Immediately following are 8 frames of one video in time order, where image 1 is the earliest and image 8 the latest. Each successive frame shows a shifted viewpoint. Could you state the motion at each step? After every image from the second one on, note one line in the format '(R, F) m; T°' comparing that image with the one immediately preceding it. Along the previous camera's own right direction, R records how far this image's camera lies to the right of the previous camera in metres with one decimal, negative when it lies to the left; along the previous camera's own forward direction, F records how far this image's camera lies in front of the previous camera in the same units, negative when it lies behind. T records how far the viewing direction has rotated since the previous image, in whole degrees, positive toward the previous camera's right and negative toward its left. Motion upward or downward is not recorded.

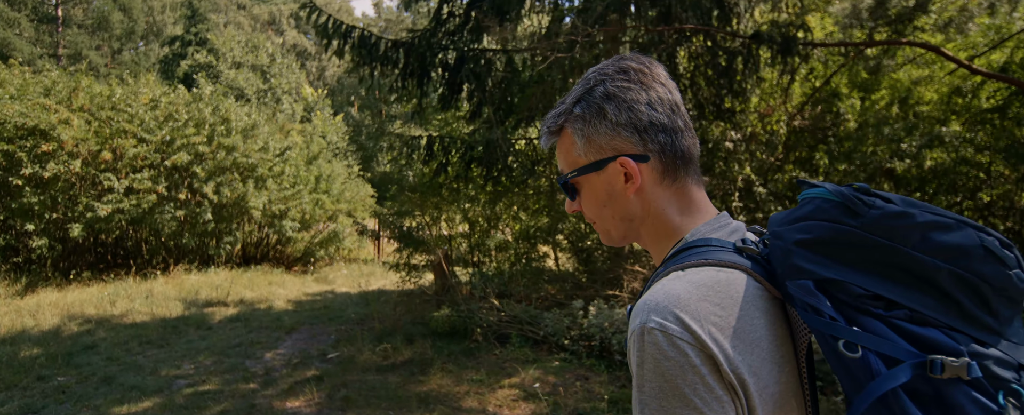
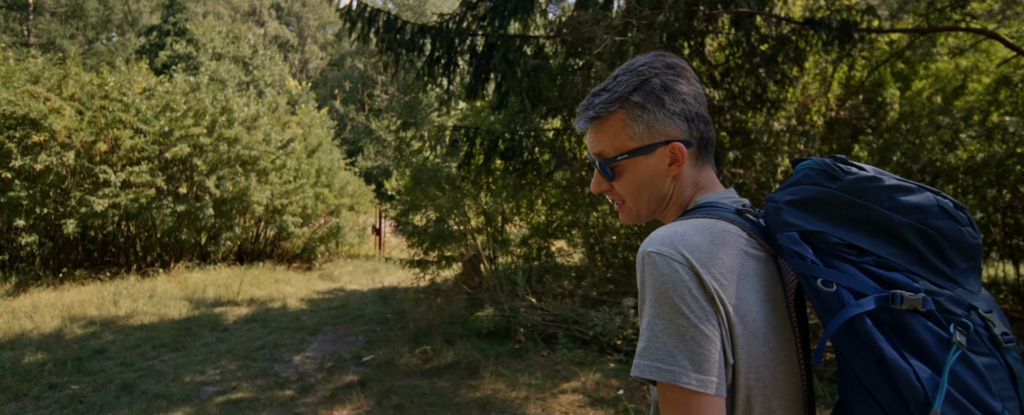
(-0.7, +0.3) m; +2°
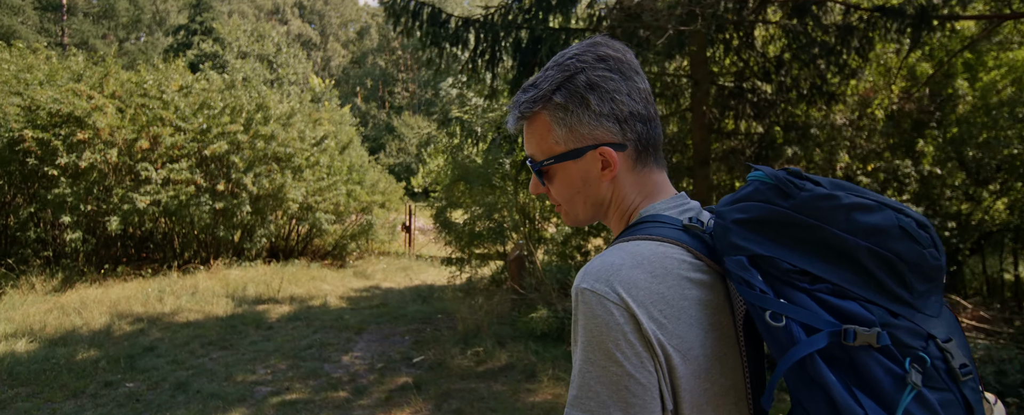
(-0.3, +0.1) m; -2°
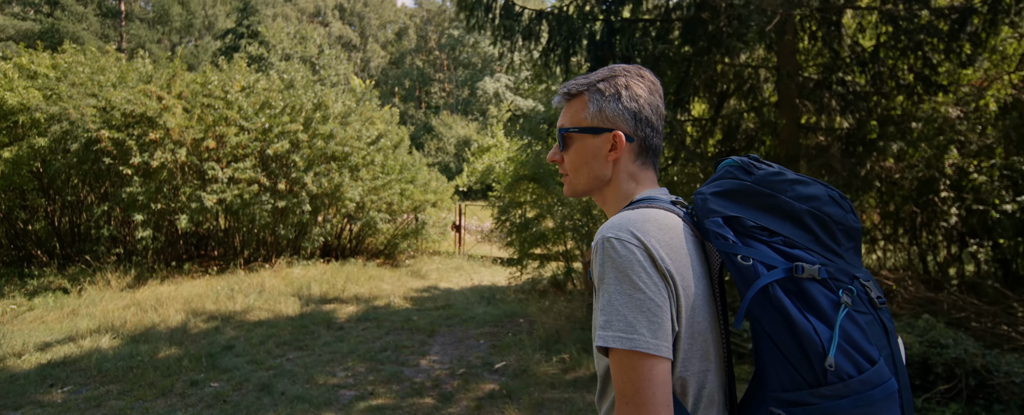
(-0.5, +0.2) m; -4°
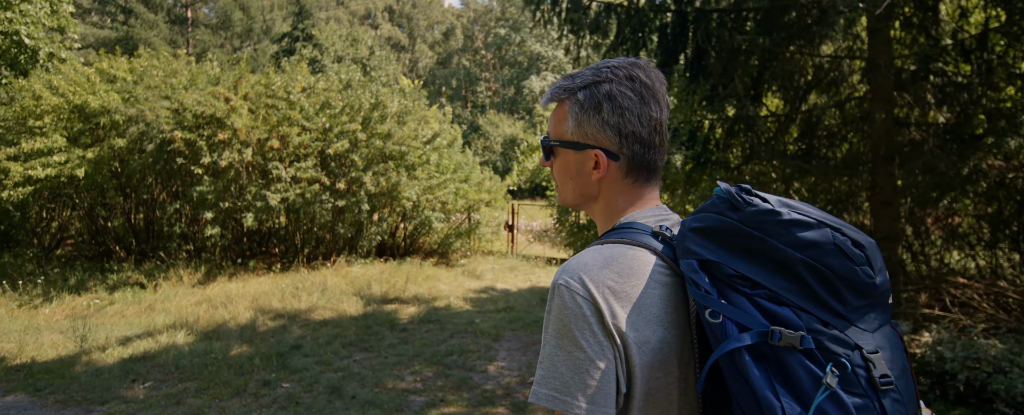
(-0.3, +0.2) m; -5°
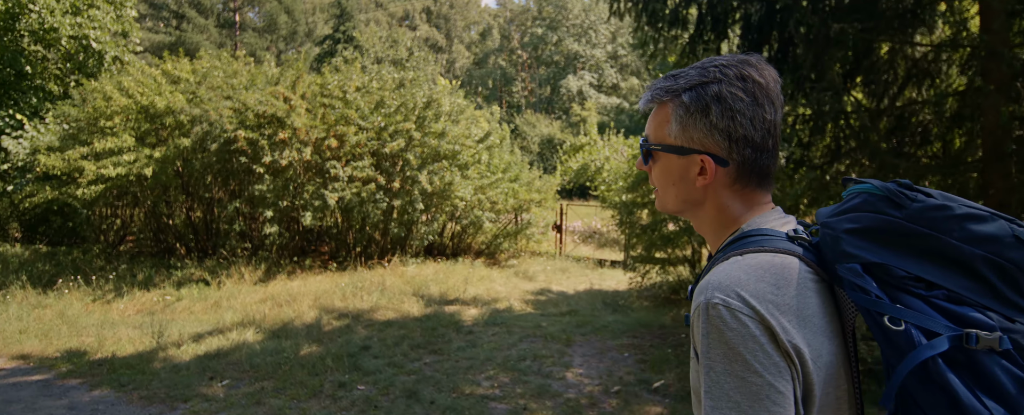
(-0.4, +0.2) m; -3°
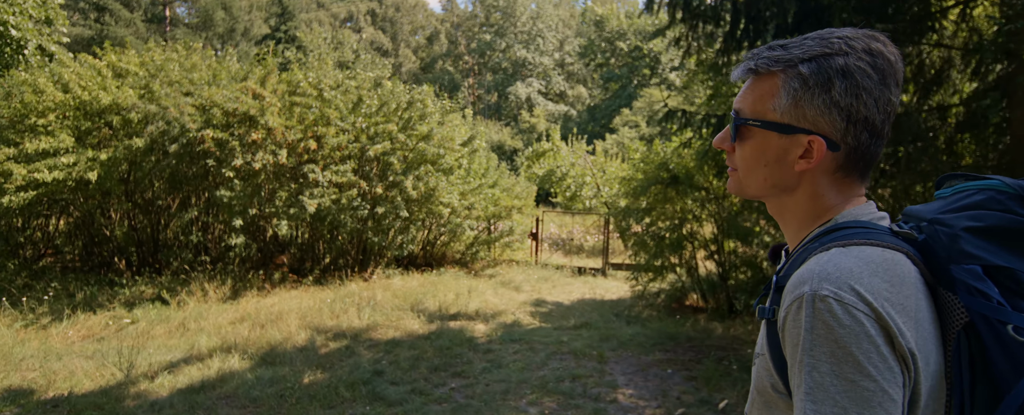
(-0.9, +0.6) m; +6°
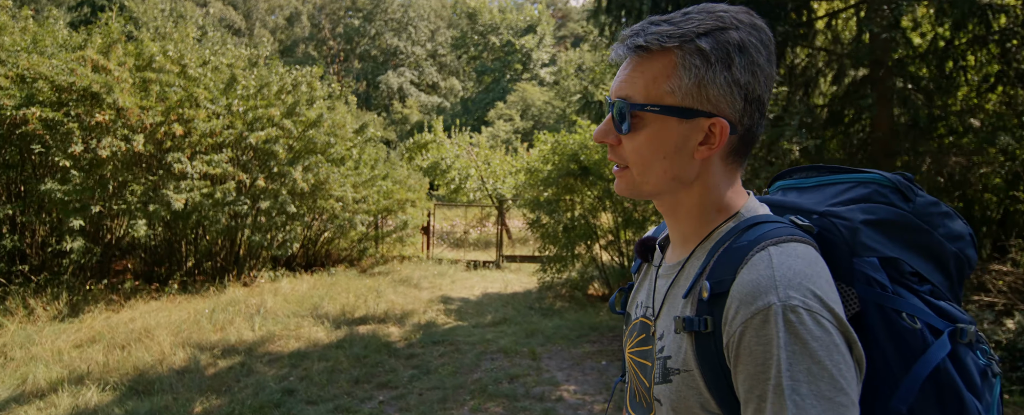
(-0.6, +0.5) m; +14°
